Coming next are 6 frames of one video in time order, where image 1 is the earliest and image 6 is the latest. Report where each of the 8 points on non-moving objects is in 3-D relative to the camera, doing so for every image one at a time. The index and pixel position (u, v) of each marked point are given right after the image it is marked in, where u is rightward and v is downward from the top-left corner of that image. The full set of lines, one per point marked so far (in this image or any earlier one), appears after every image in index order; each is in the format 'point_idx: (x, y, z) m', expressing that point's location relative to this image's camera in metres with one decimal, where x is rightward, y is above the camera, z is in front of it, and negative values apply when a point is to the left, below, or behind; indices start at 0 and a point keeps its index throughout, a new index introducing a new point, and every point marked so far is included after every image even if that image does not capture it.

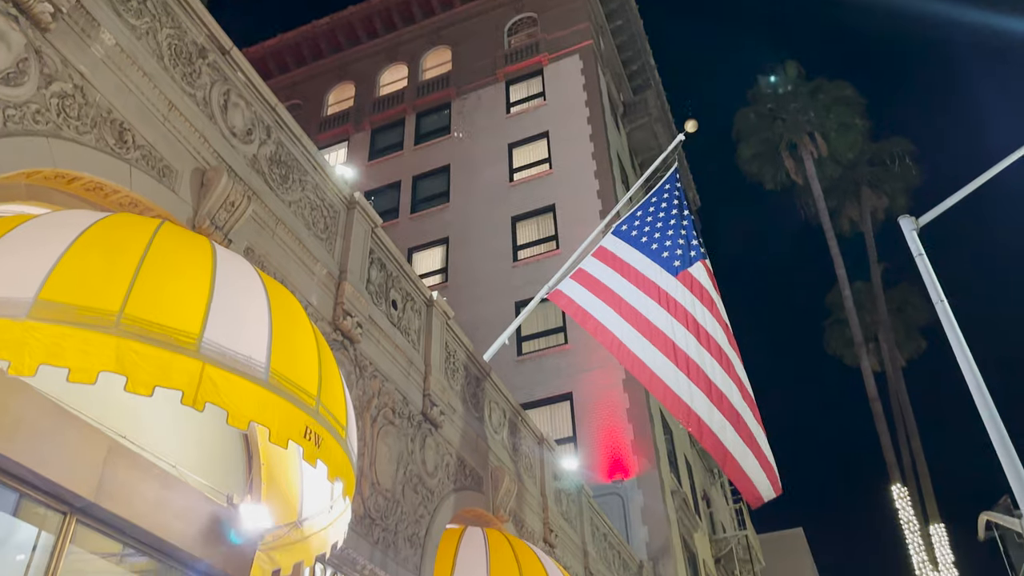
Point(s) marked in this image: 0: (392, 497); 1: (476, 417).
0: (-1.6, -2.8, +10.2) m
1: (-0.6, -2.3, +13.5) m
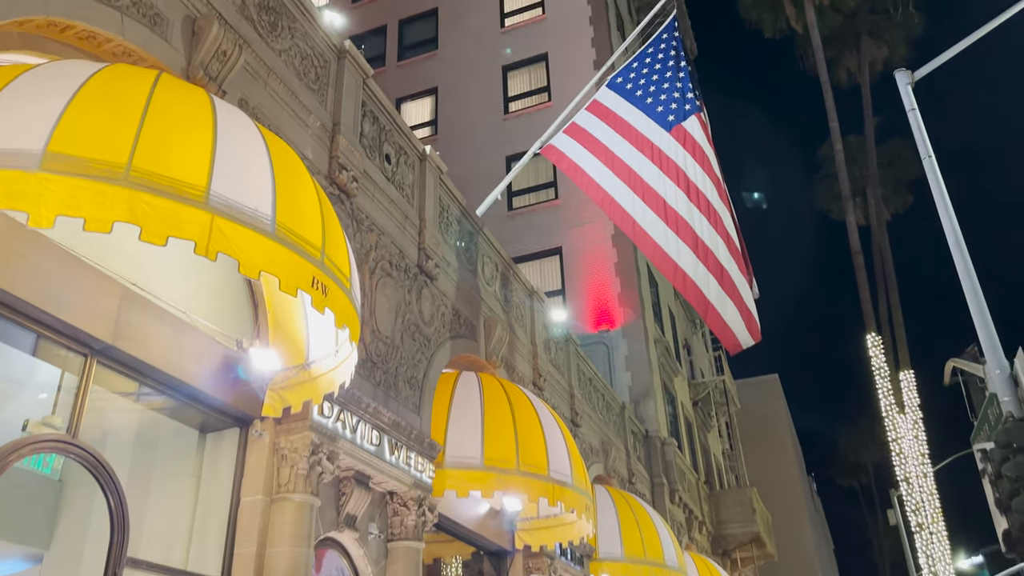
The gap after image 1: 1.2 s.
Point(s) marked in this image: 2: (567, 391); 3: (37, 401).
0: (-1.7, -0.8, +10.8) m
1: (-0.8, +0.3, +13.9) m
2: (+1.2, -2.3, +17.6) m
3: (-3.9, -0.9, +6.4) m
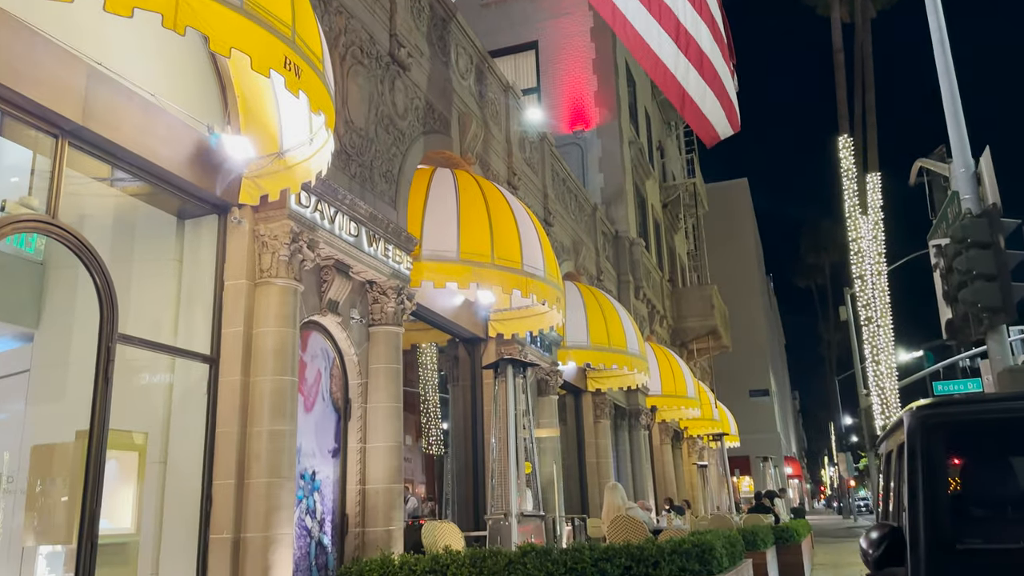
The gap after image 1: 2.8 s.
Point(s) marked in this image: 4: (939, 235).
0: (-2.0, +2.1, +10.6) m
1: (-1.2, +3.9, +13.4) m
2: (+0.6, +2.2, +17.8) m
3: (-4.1, +0.9, +6.4) m
4: (+6.3, +0.8, +11.5) m
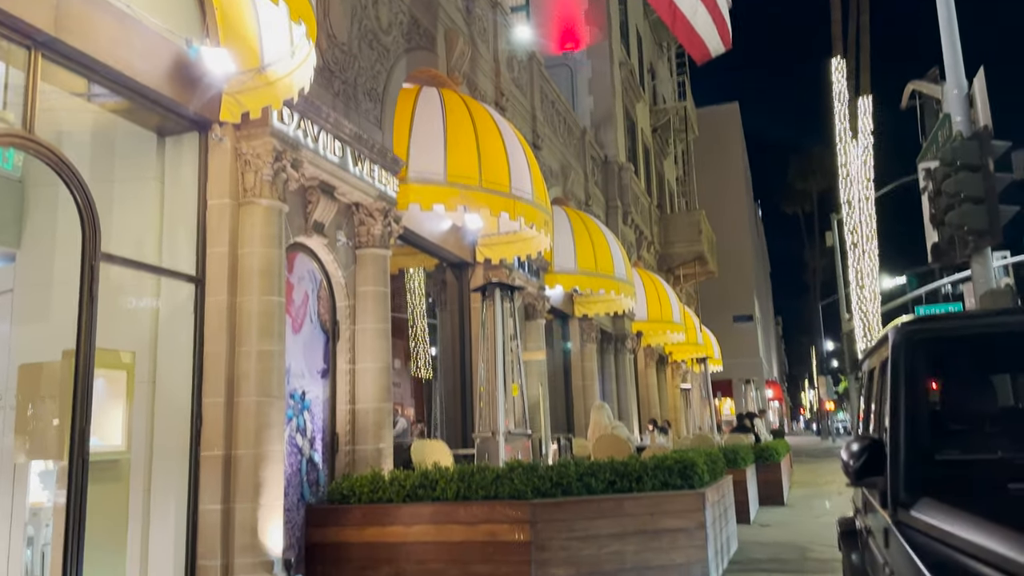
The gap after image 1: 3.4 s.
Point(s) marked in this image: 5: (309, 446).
0: (-2.1, +3.1, +10.3) m
1: (-1.4, +5.2, +13.0) m
2: (+0.4, +3.9, +17.4) m
3: (-4.2, +1.5, +6.2) m
4: (+6.1, +1.9, +11.4) m
5: (-2.4, -1.9, +9.5) m
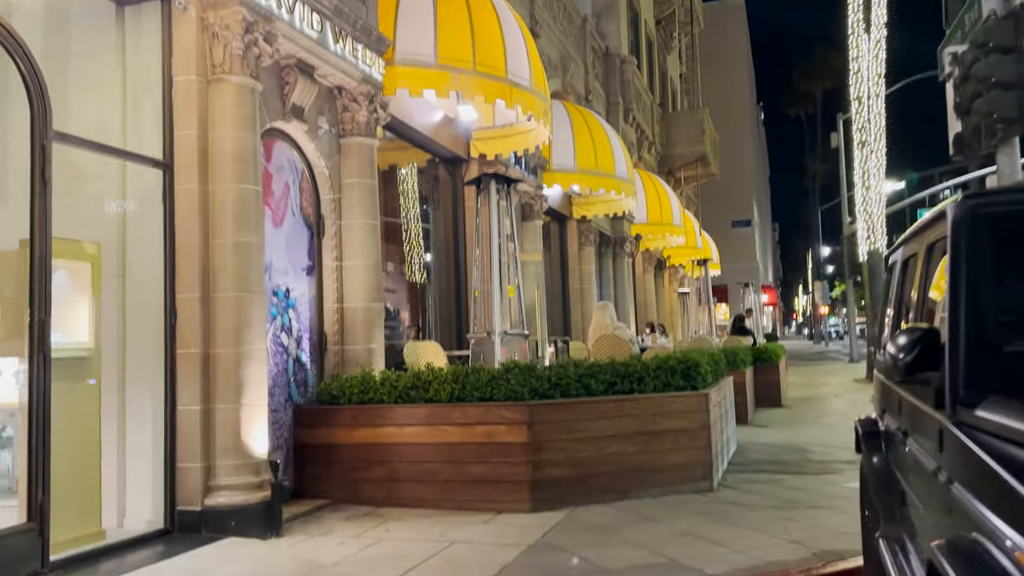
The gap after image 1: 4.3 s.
0: (-2.2, +4.4, +9.3) m
1: (-1.4, +6.8, +11.7) m
2: (+0.3, +6.1, +16.3) m
3: (-4.2, +2.4, +5.3) m
4: (+6.1, +3.4, +10.6) m
5: (-2.5, -0.7, +9.0) m
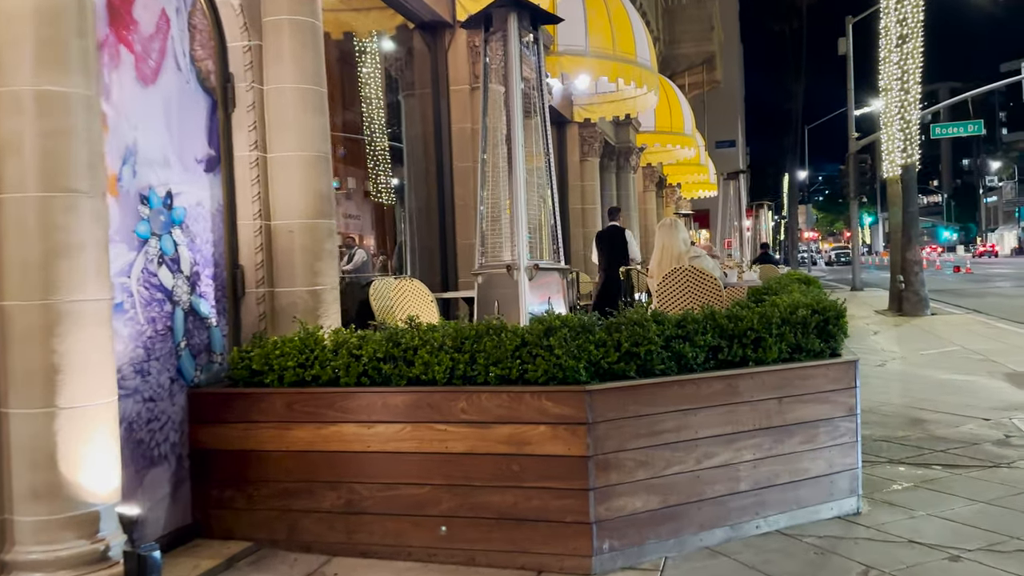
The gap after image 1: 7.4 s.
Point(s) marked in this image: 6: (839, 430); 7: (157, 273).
0: (-2.0, +5.1, +5.3) m
1: (-1.3, +7.7, +7.5) m
2: (+0.2, +7.4, +12.2) m
3: (-3.8, +2.6, +1.4) m
4: (+6.2, +4.2, +7.0) m
5: (-2.2, 0.0, +5.5) m
6: (+2.3, -1.0, +5.4) m
7: (-2.3, +0.1, +5.2) m
